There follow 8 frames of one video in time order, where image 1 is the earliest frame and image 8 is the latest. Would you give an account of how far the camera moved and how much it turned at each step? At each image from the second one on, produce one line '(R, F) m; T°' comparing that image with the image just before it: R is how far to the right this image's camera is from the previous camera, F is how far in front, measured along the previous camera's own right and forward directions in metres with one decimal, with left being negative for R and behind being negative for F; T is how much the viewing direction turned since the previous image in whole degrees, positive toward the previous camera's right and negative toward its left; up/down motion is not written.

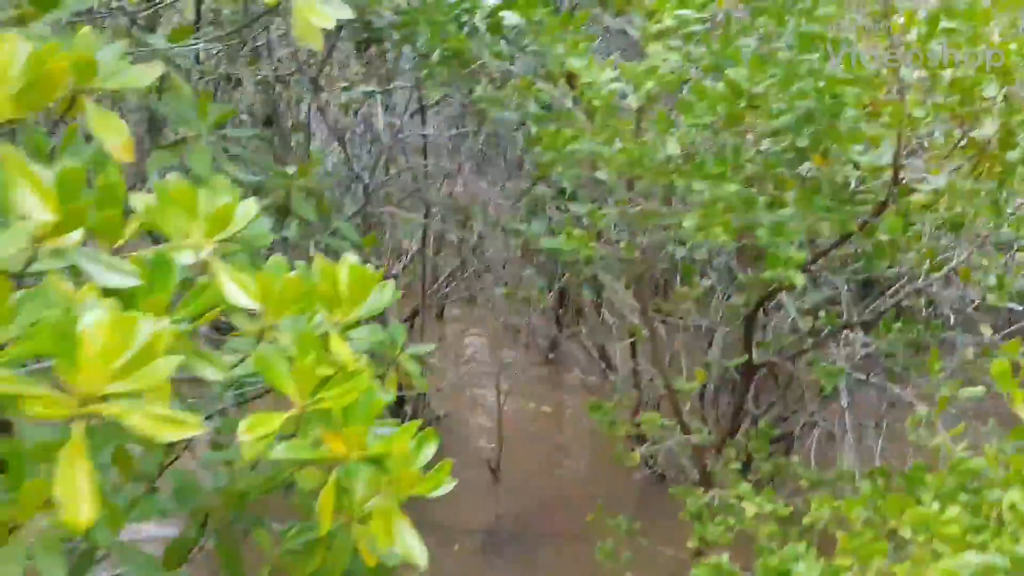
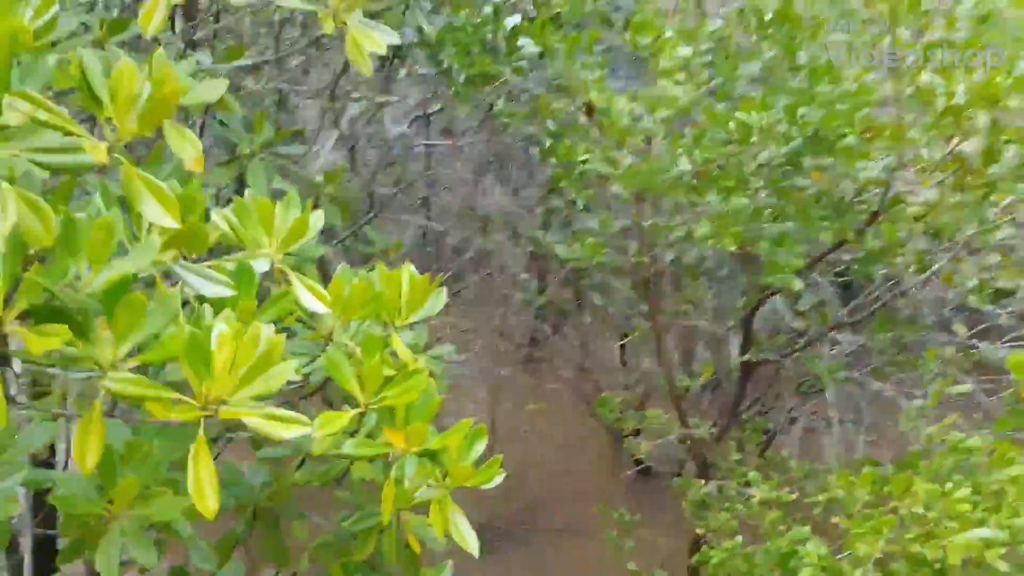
(-0.1, -0.1) m; +2°
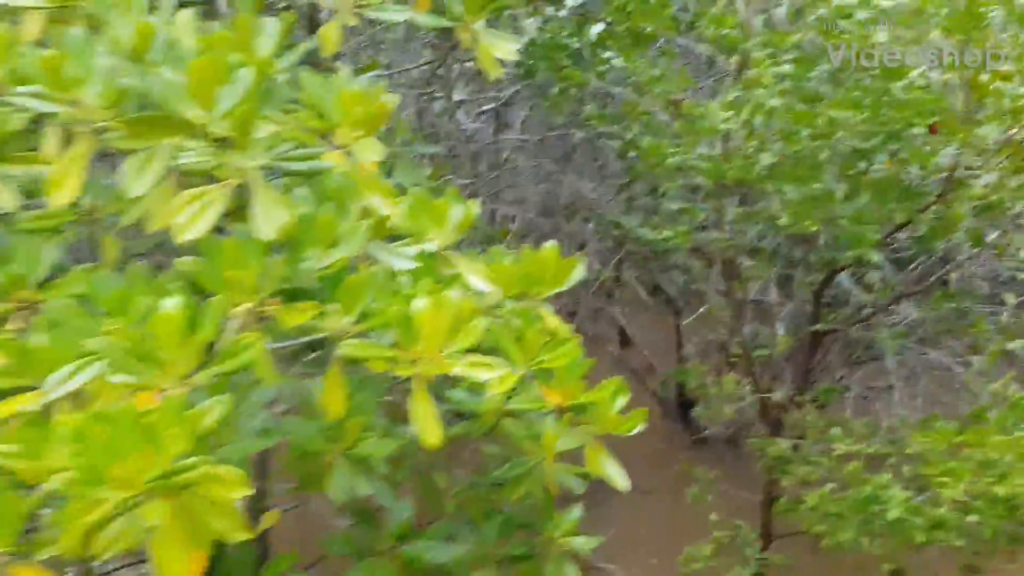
(-0.2, -0.2) m; -1°
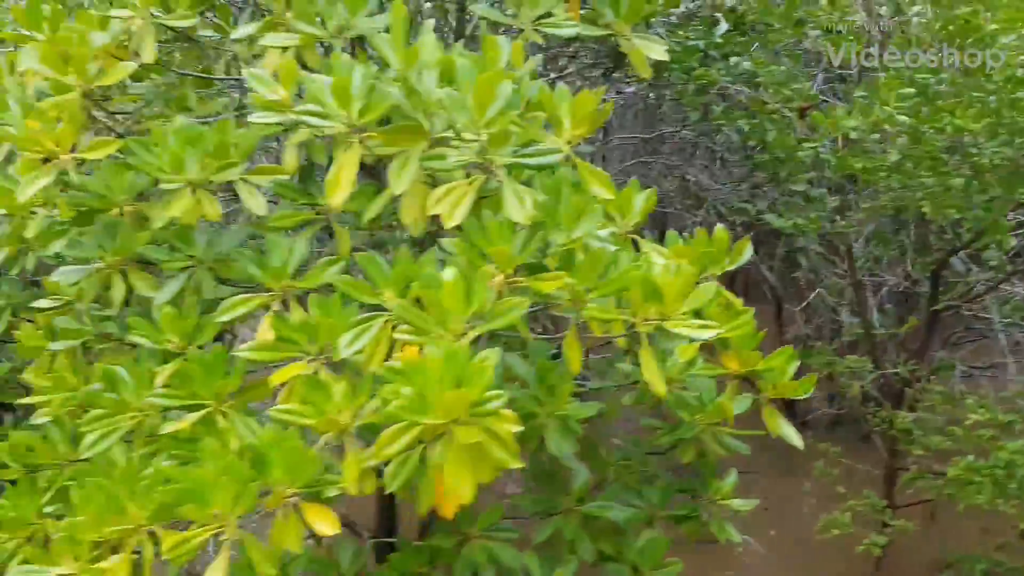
(-0.2, -0.2) m; -3°
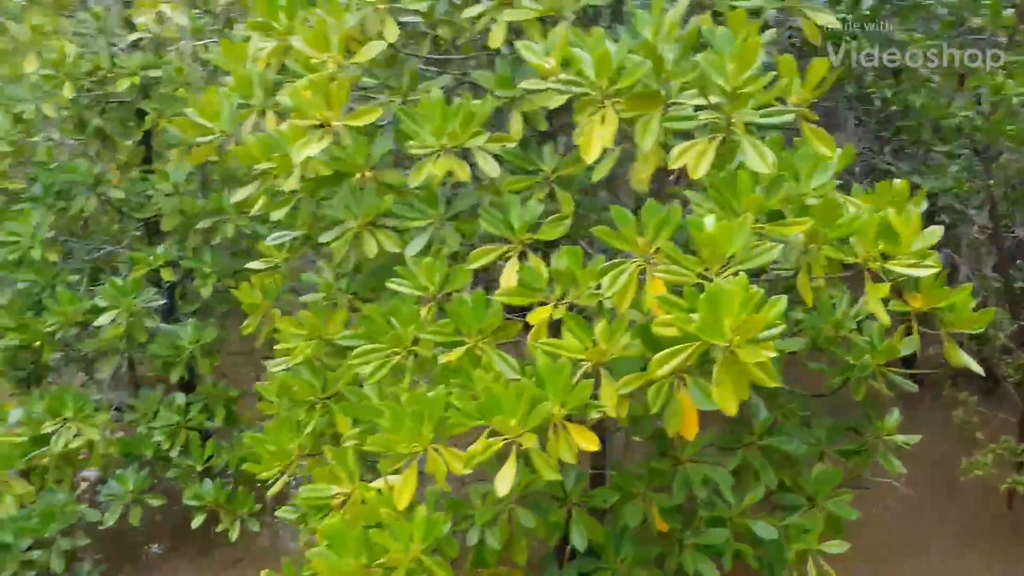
(-0.3, -0.2) m; -3°
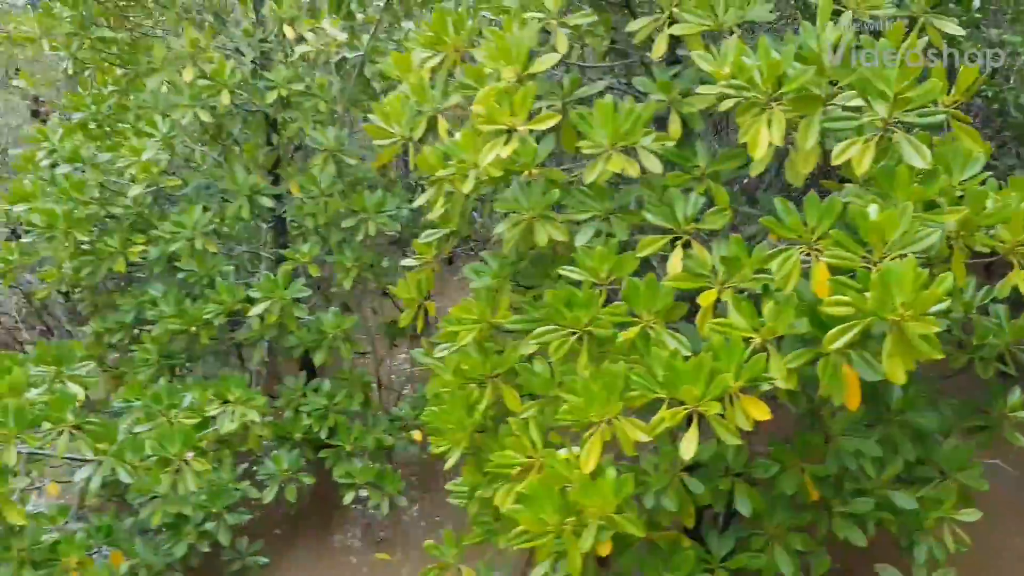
(-0.3, -0.2) m; -3°
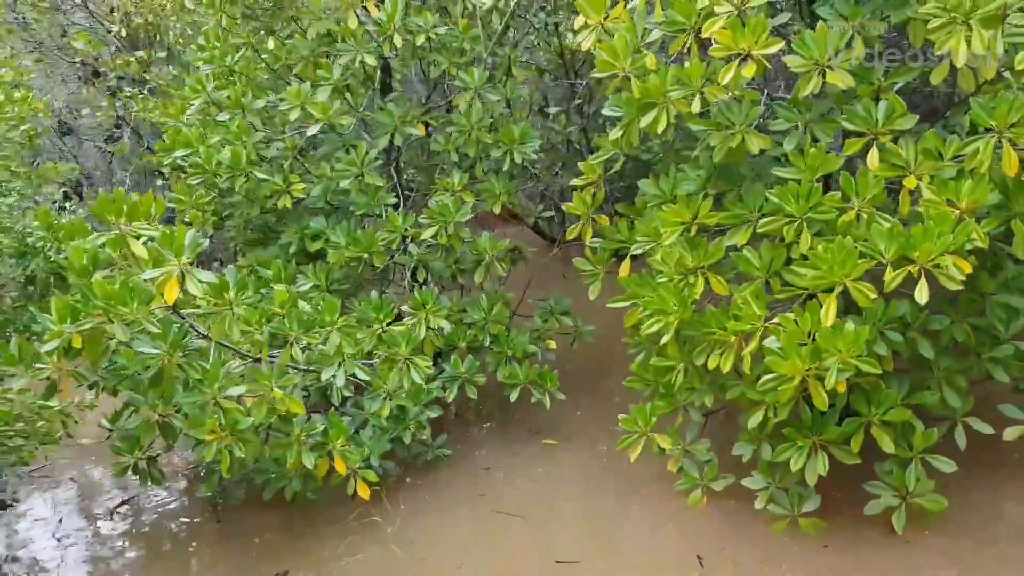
(-0.8, -0.4) m; +5°
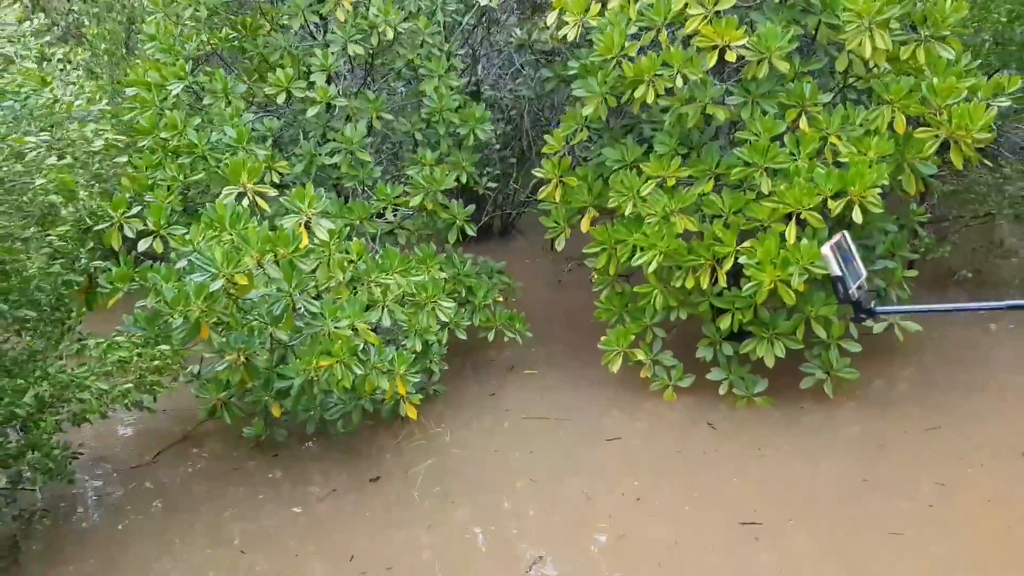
(-1.0, -0.5) m; +16°
